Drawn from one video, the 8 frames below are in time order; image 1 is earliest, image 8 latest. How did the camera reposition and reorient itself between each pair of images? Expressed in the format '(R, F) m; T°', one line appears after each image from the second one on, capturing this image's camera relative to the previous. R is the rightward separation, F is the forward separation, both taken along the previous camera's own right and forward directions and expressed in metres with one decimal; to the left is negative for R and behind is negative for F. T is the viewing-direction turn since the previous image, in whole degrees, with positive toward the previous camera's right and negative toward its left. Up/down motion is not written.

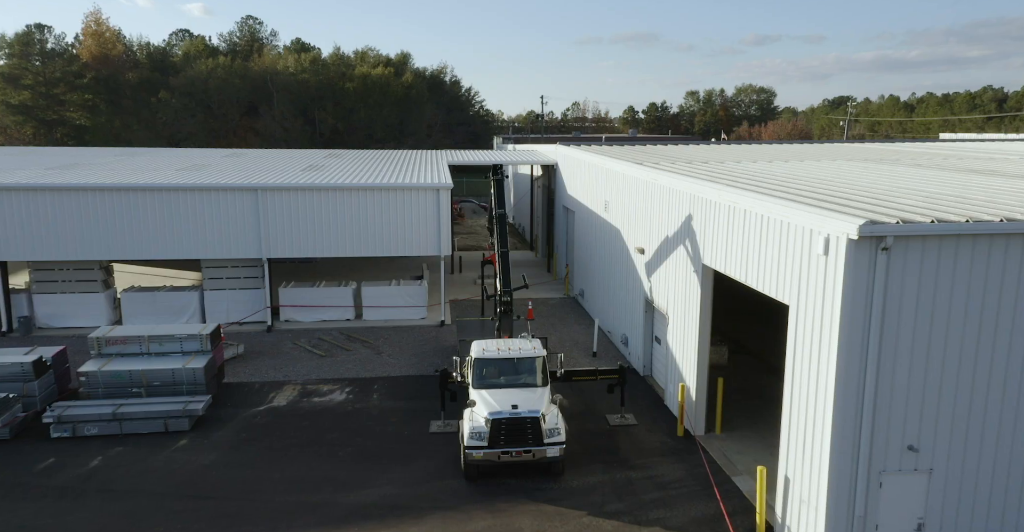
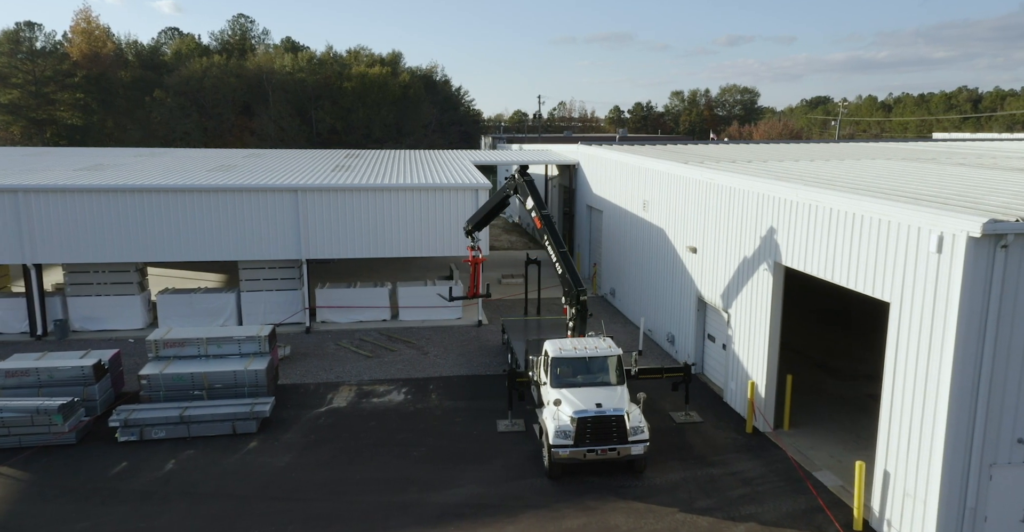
(-1.7, 0.0) m; +1°
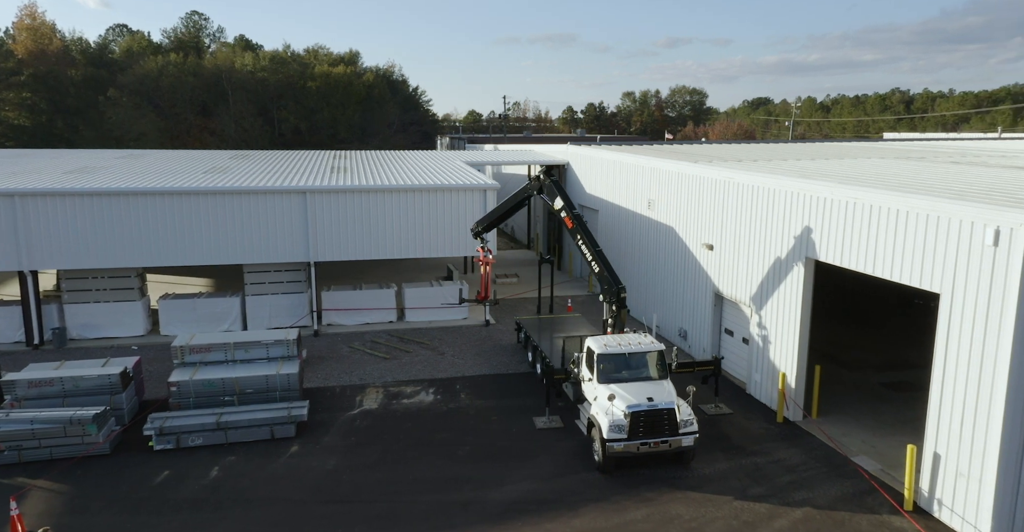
(-1.7, -0.1) m; +4°
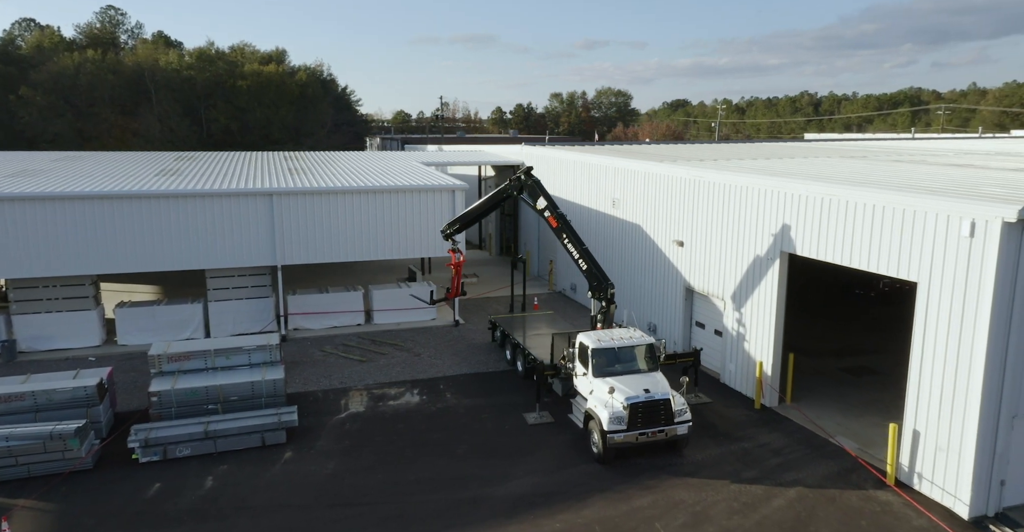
(-1.2, -0.1) m; +6°
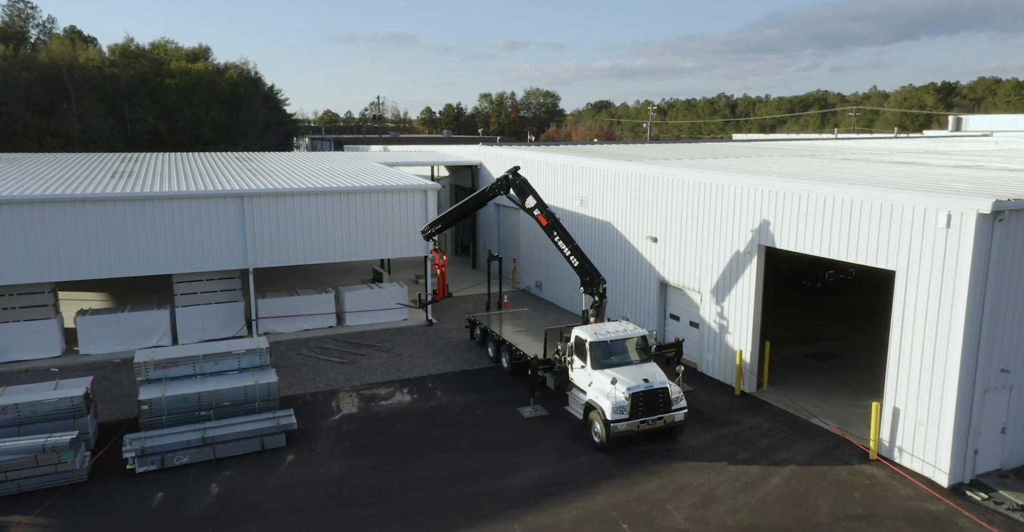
(-1.3, -0.2) m; +6°
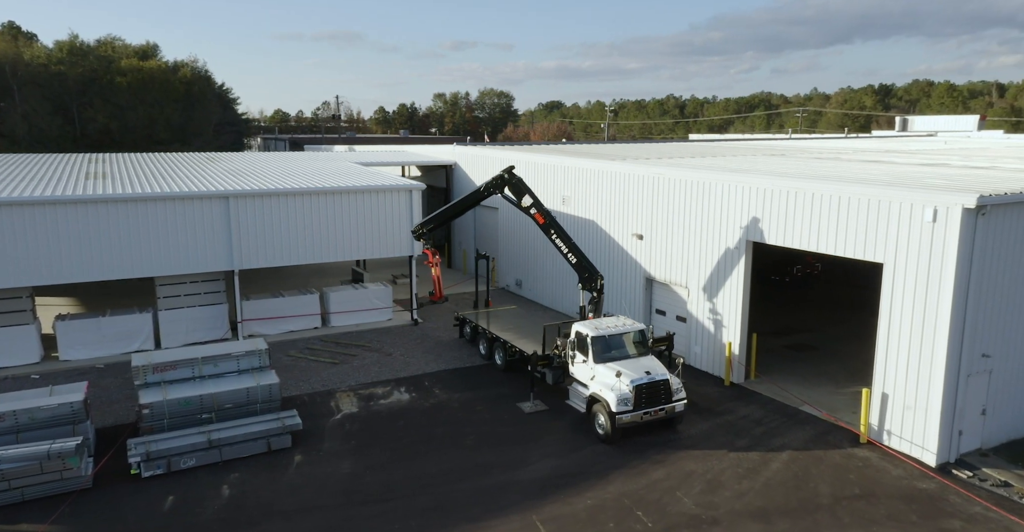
(-0.9, -0.2) m; +4°
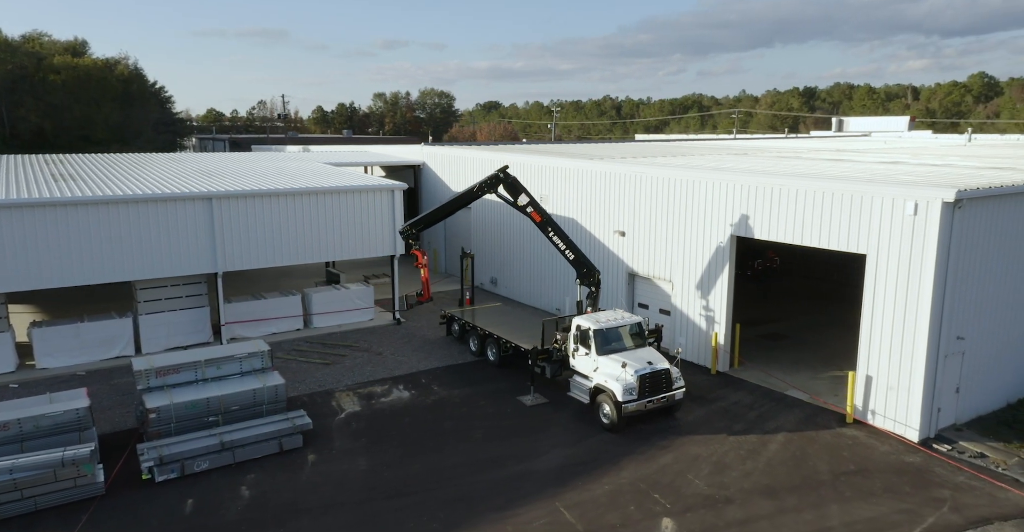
(-1.2, -0.3) m; +5°
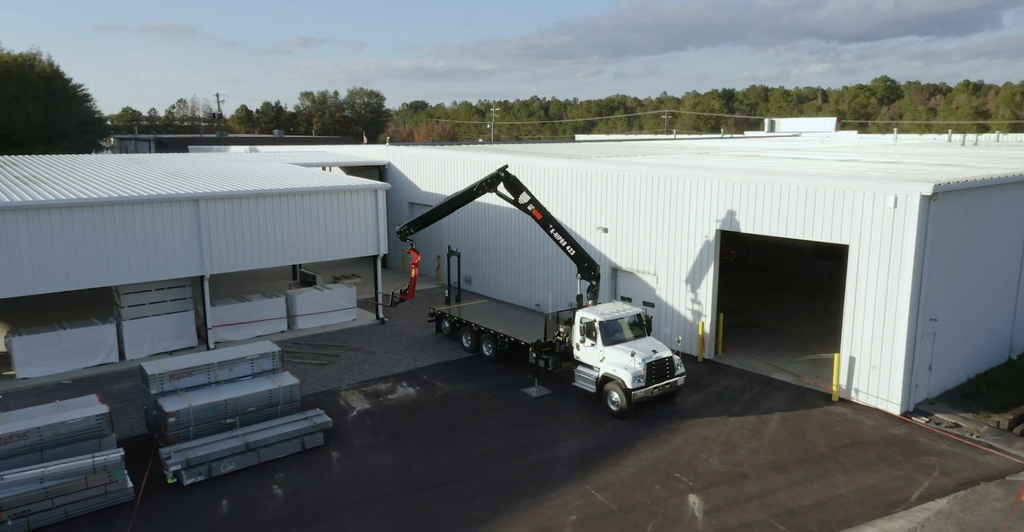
(-1.6, -0.4) m; +5°
